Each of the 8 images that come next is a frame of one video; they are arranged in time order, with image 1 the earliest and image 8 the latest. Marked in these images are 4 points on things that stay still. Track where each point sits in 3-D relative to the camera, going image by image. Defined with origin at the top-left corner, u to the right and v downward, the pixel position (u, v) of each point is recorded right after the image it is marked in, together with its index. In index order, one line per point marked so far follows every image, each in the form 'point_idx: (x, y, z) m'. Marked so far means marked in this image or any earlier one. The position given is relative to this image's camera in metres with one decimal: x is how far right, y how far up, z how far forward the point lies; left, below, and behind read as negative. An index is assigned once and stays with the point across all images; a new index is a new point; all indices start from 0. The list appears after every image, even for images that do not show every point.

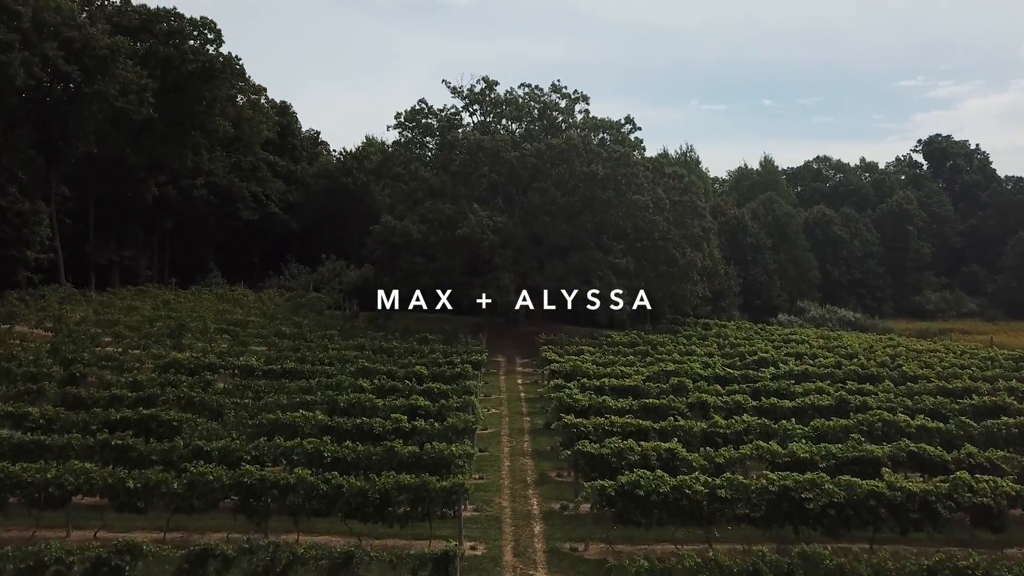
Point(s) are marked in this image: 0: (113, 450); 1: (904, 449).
0: (-5.1, -2.1, +11.0) m
1: (+5.3, -2.1, +11.4) m
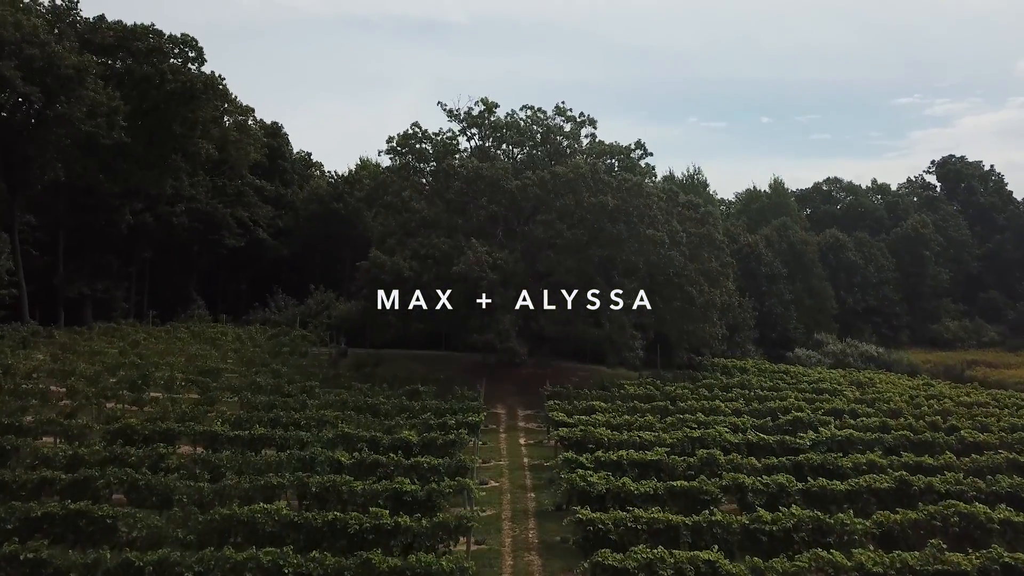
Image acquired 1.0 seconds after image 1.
0: (-5.1, -2.9, +8.9) m
1: (+5.3, -3.0, +9.3) m
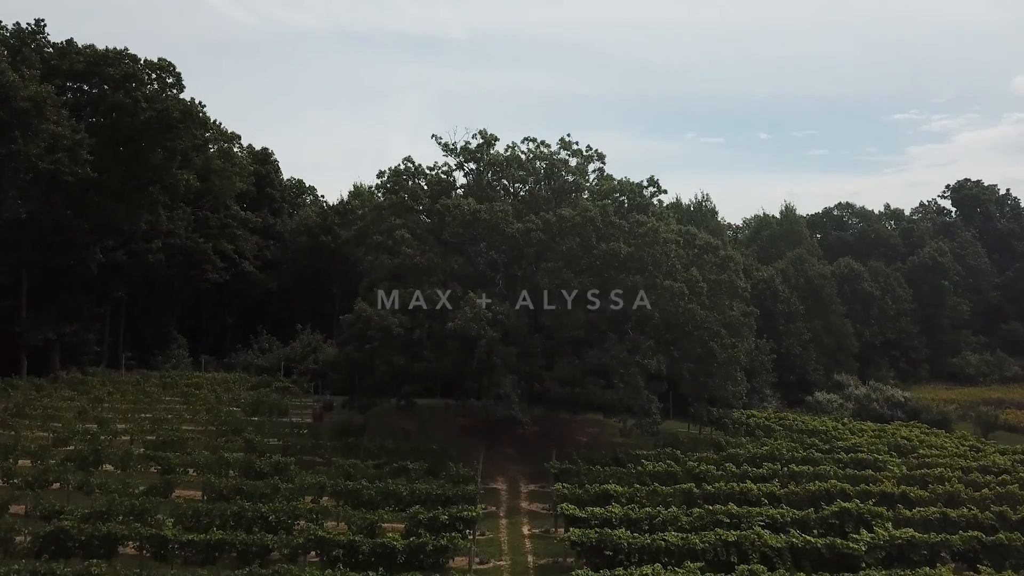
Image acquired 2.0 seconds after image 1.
0: (-5.0, -3.9, +6.7) m
1: (+5.3, -4.0, +7.2) m
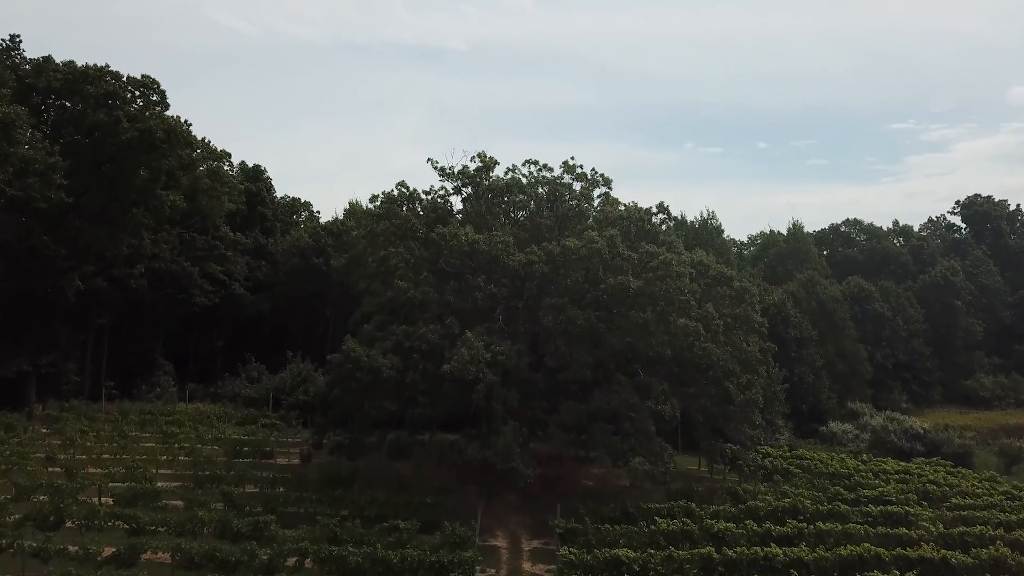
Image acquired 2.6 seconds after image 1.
0: (-5.0, -4.5, +5.4) m
1: (+5.4, -4.6, +5.8) m
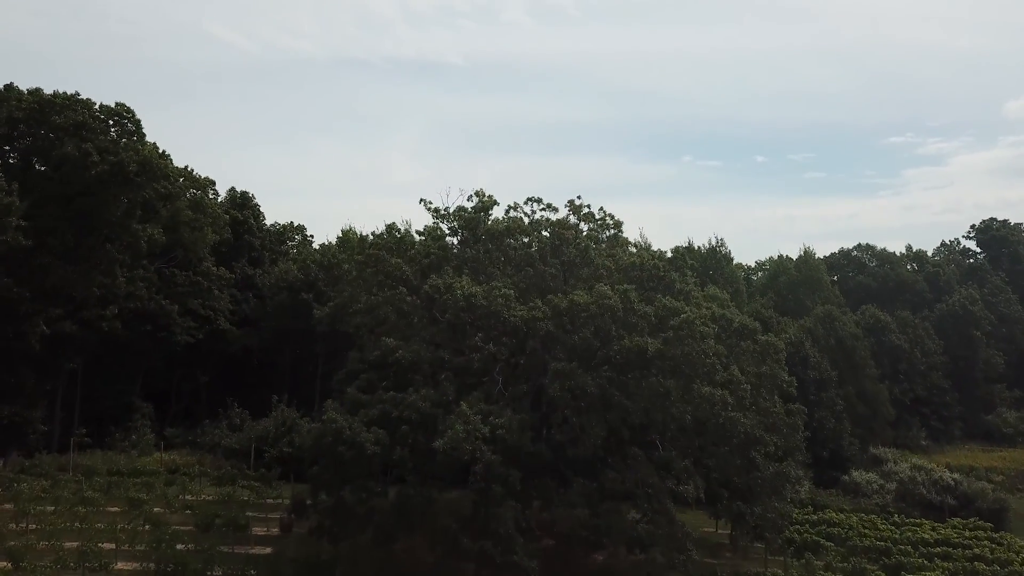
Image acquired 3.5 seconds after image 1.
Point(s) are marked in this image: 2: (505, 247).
0: (-5.0, -5.4, +3.4) m
1: (+5.4, -5.5, +3.9) m
2: (-0.2, +0.9, +18.2) m
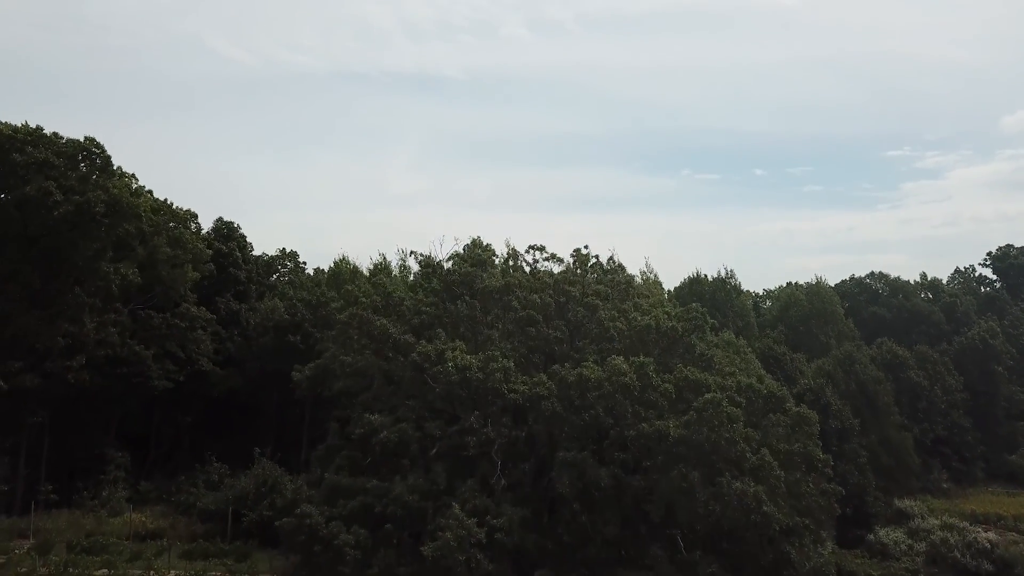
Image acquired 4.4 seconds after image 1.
0: (-5.0, -6.4, +1.4) m
1: (+5.4, -6.5, +1.9) m
2: (-0.2, -0.3, +16.3) m
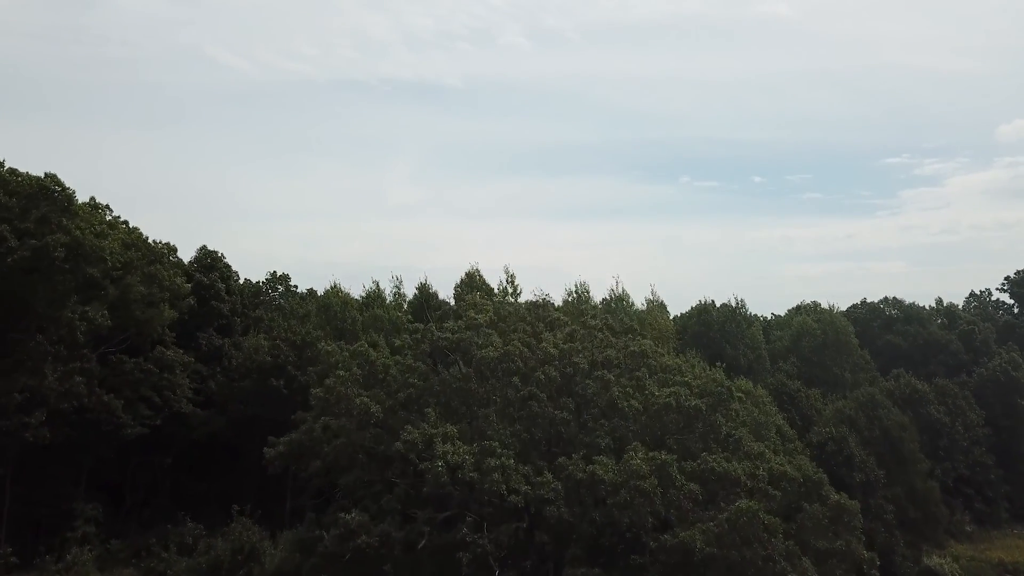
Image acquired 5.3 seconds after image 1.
0: (-5.0, -7.4, -0.5) m
1: (+5.4, -7.5, -0.1) m
2: (-0.2, -1.5, +14.4) m
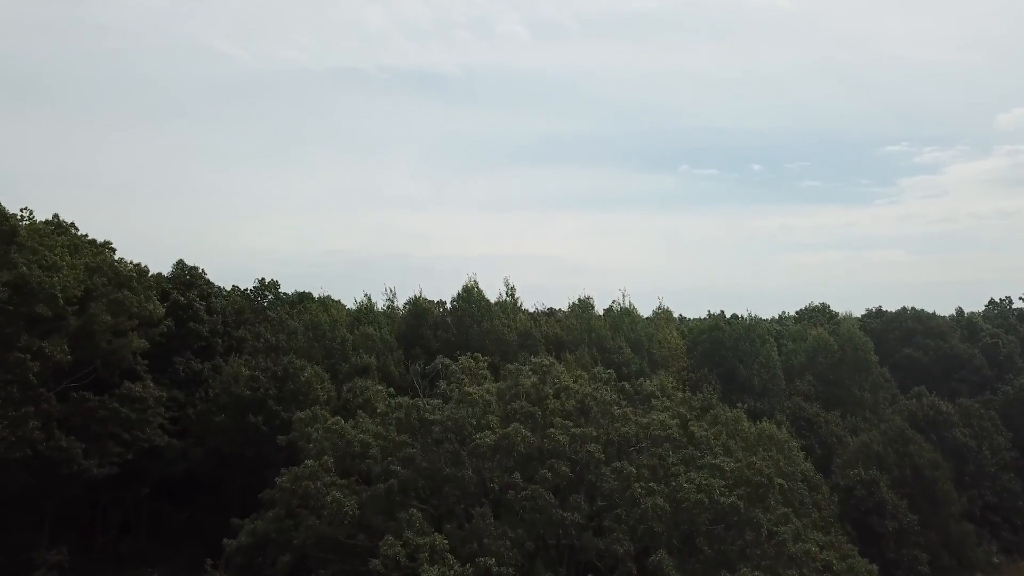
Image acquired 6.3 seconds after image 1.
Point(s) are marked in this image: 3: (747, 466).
0: (-4.9, -8.6, -2.6) m
1: (+5.5, -8.7, -2.2) m
2: (-0.2, -2.5, +12.2) m
3: (+4.0, -3.0, +13.9) m
